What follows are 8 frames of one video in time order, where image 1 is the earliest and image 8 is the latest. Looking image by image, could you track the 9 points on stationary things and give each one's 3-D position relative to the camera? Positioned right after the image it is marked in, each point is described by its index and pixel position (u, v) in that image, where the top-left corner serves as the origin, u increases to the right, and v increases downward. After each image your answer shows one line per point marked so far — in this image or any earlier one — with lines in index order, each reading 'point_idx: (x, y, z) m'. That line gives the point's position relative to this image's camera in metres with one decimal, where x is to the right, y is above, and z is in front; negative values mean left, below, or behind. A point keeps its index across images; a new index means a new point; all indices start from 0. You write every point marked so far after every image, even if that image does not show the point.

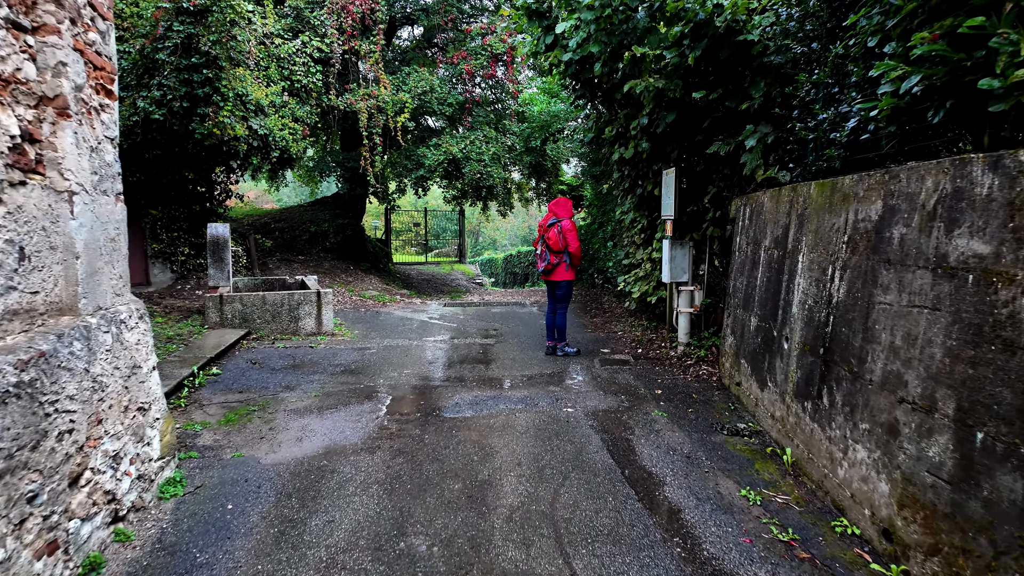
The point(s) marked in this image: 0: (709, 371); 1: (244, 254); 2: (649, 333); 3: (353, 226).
0: (+1.6, -0.7, +5.0) m
1: (-4.4, +0.5, +9.8) m
2: (+1.5, -0.5, +6.4) m
3: (-3.6, +1.4, +13.6) m
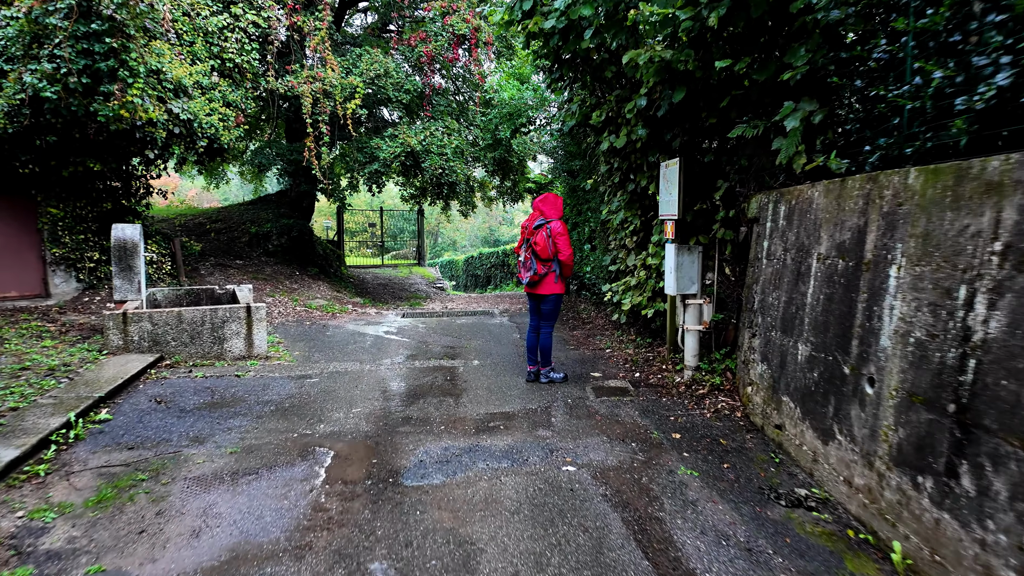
0: (+1.5, -0.8, +4.1) m
1: (-4.9, +0.4, +8.5) m
2: (+1.2, -0.6, +5.5) m
3: (-4.4, +1.3, +12.3) m
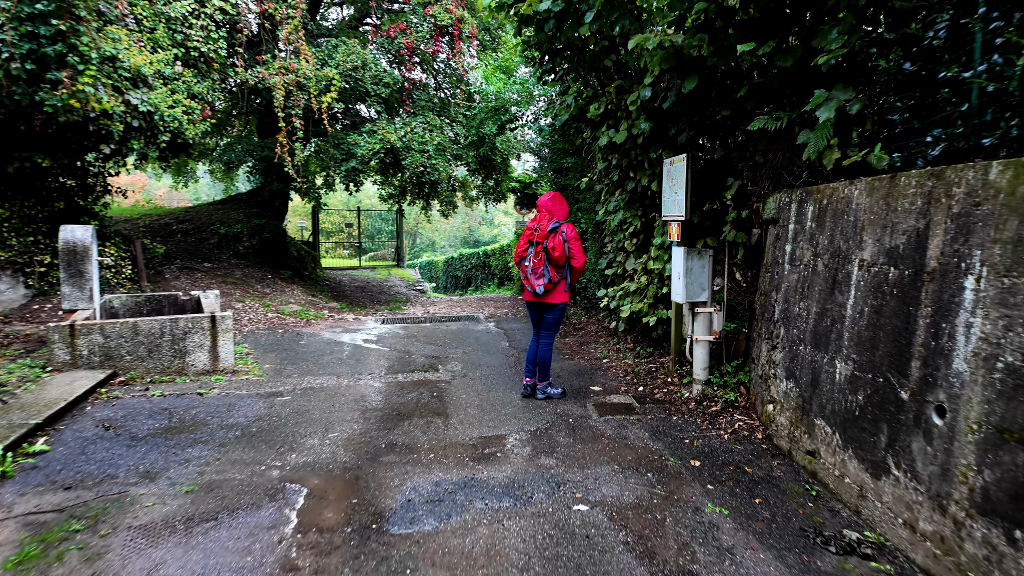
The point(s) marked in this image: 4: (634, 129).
0: (+1.5, -0.8, +3.8) m
1: (-5.1, +0.3, +7.9) m
2: (+1.1, -0.6, +5.1) m
3: (-4.7, +1.2, +11.8) m
4: (+1.0, +1.3, +4.8) m
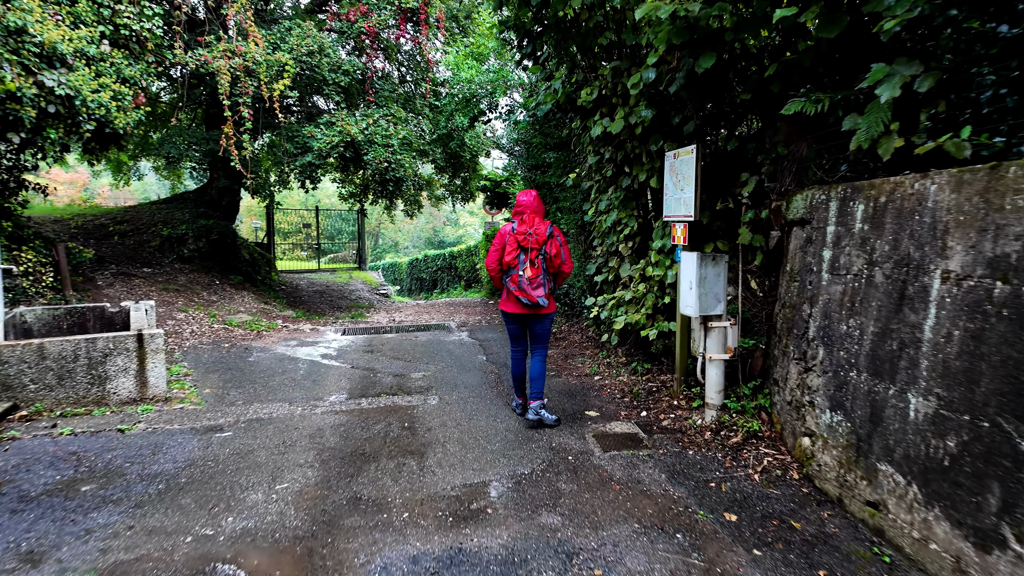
0: (+1.4, -0.9, +3.2) m
1: (-5.4, +0.2, +7.0) m
2: (+1.0, -0.7, +4.5) m
3: (-5.2, +1.1, +10.8) m
4: (+0.8, +1.2, +4.2) m
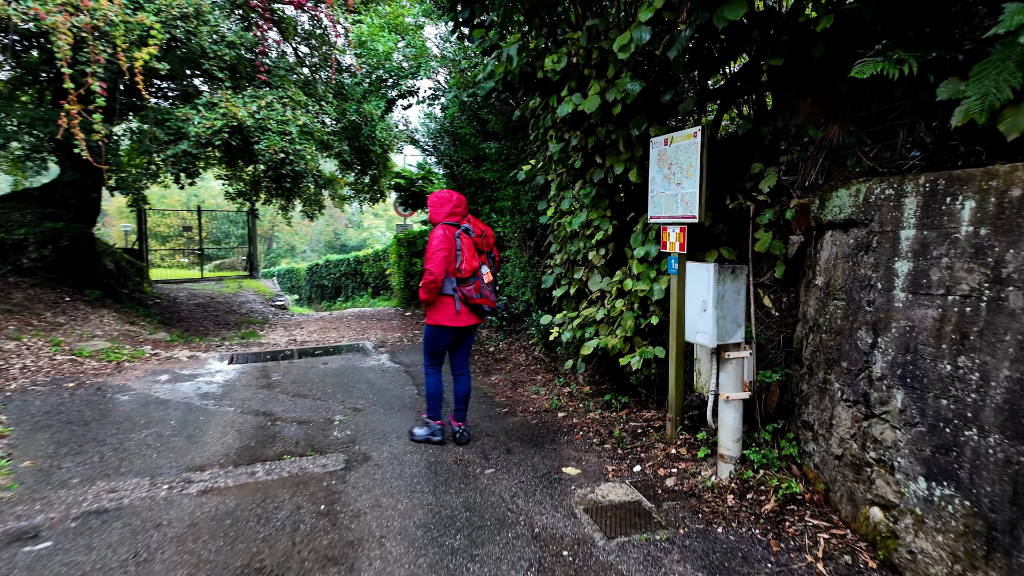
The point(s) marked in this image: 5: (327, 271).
0: (+1.3, -1.0, +2.4) m
1: (-6.0, 0.0, +5.1) m
2: (+0.7, -0.8, +3.7) m
3: (-6.5, +0.8, +8.9) m
4: (+0.5, +1.1, +3.3) m
5: (-5.9, +0.5, +19.3) m
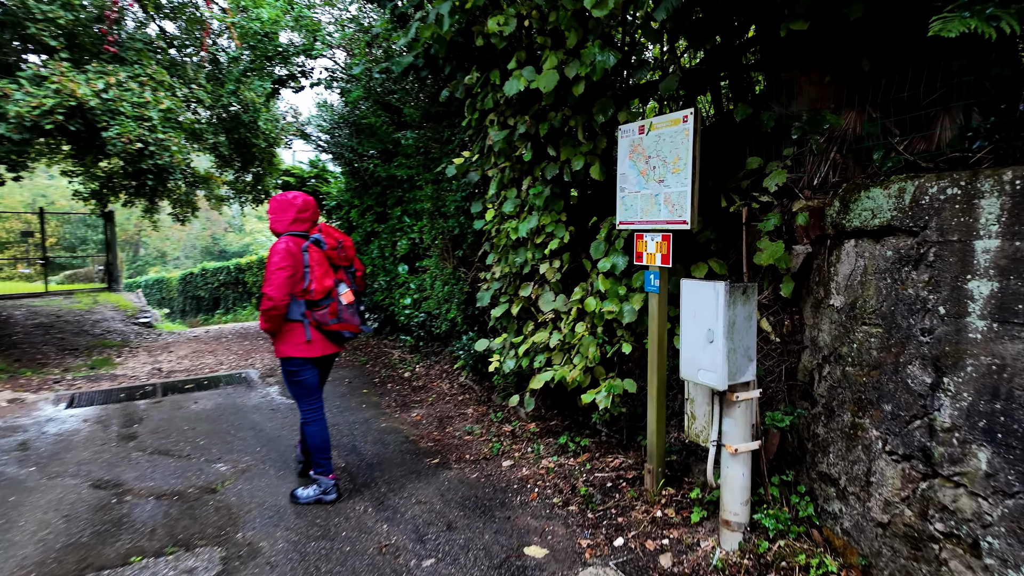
0: (+1.2, -1.1, +1.9) m
1: (-6.5, -0.2, +3.2) m
2: (+0.4, -0.9, +3.0) m
3: (-7.6, +0.5, +6.9) m
4: (+0.3, +1.0, +2.6) m
5: (-8.9, +0.2, +17.3) m
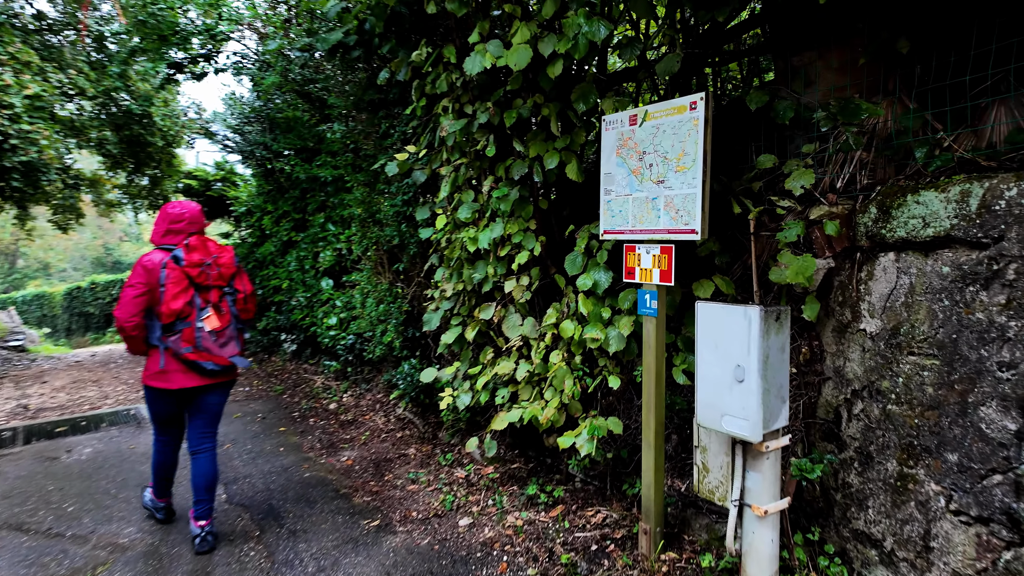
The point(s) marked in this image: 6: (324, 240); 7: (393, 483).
0: (+1.2, -1.2, +1.5) m
1: (-6.6, -0.4, +1.8) m
2: (+0.2, -1.0, +2.5) m
3: (-8.2, +0.3, +5.4) m
4: (+0.1, +0.9, +2.1) m
5: (-10.8, -0.2, +15.5) m
6: (-1.5, +0.4, +4.7) m
7: (-0.6, -1.0, +3.2) m
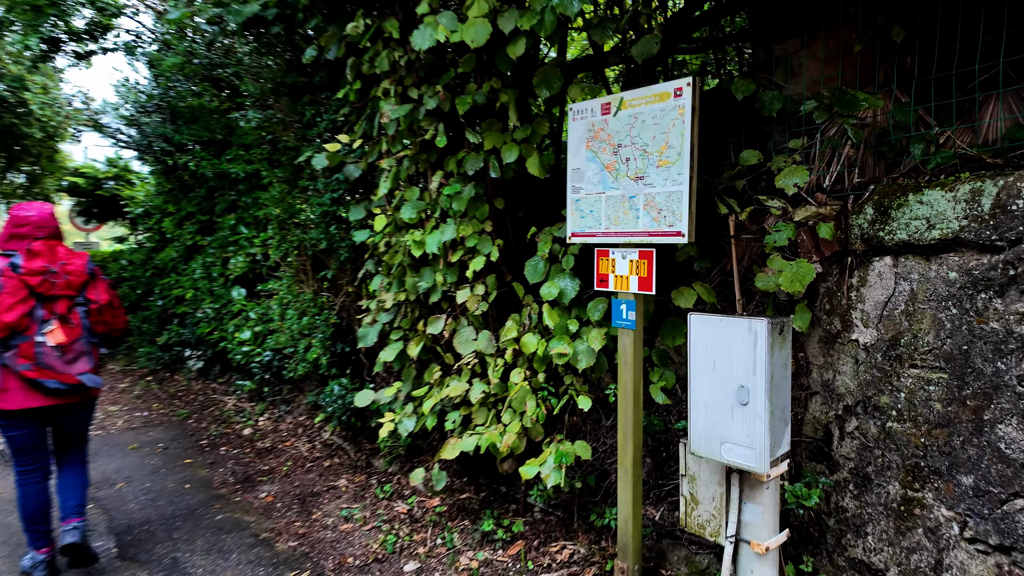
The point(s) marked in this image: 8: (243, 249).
0: (+1.2, -1.2, +1.3) m
1: (-6.6, -0.5, +0.7) m
2: (+0.1, -1.0, +2.2) m
3: (-8.7, +0.2, +3.9) m
4: (0.0, +0.9, +1.9) m
5: (-12.6, -0.5, +13.6) m
6: (-1.9, +0.3, +4.2) m
7: (-0.9, -1.1, +2.8) m
8: (-1.8, +0.3, +4.1) m
